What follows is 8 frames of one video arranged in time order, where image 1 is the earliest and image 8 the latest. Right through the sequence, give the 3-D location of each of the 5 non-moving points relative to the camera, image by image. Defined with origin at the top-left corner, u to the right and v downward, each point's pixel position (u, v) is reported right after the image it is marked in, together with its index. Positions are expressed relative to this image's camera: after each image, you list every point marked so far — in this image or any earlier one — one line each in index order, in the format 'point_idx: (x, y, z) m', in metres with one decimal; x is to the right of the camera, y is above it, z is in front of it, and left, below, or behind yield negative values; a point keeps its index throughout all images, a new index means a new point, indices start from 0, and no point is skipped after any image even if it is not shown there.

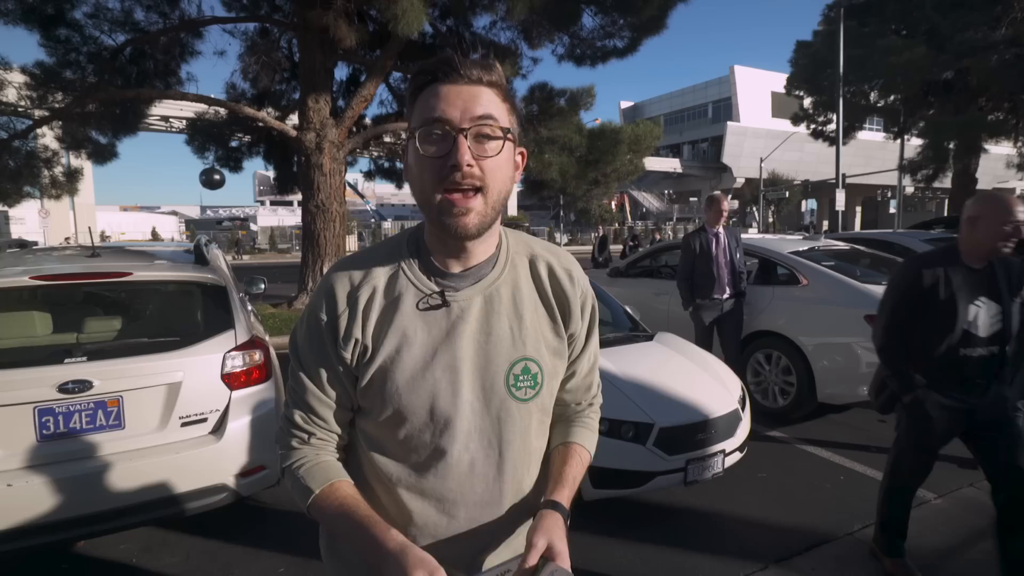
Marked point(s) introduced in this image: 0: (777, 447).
0: (+2.0, -1.2, +5.0) m
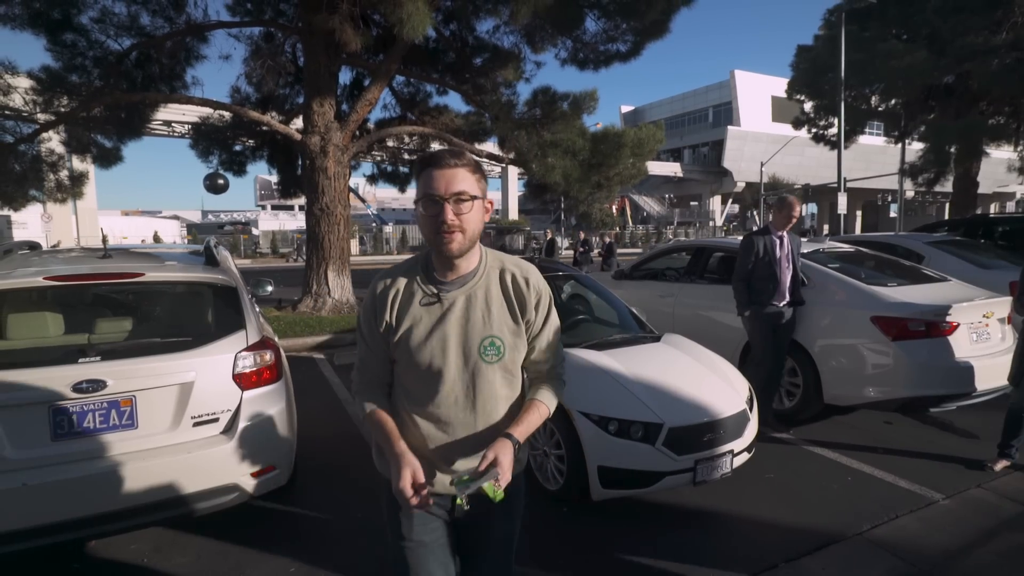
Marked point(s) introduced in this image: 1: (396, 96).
0: (+2.0, -1.2, +5.0) m
1: (-2.6, +4.3, +15.0) m
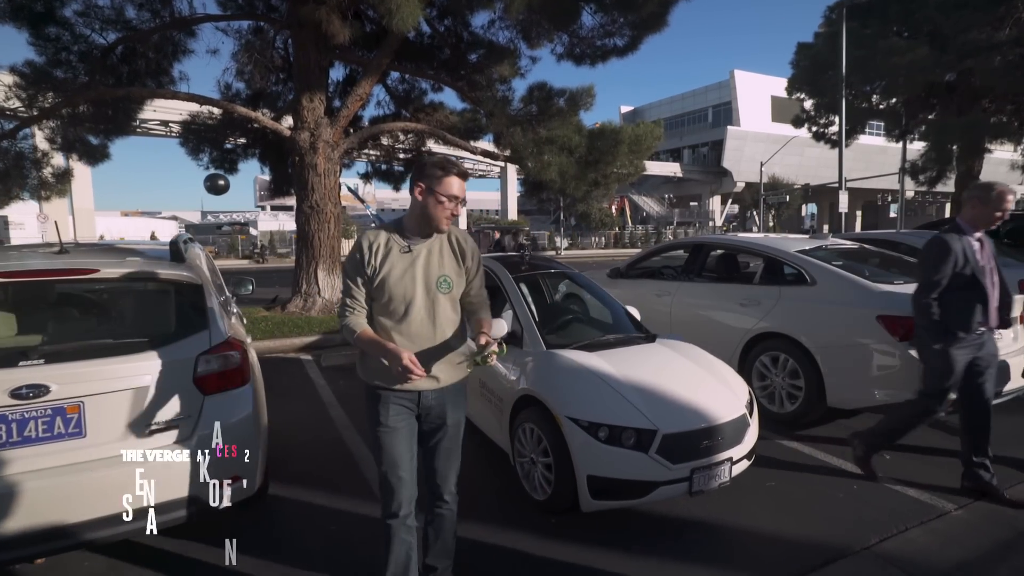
0: (+2.0, -1.2, +4.8) m
1: (-2.7, +4.3, +14.7) m
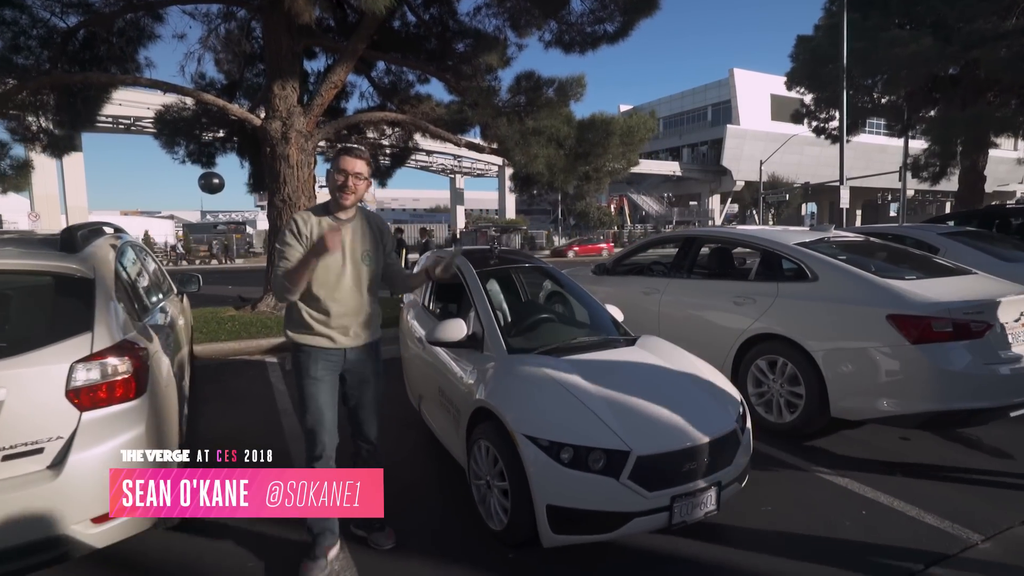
0: (+1.7, -1.2, +4.3) m
1: (-2.9, +4.3, +14.2) m
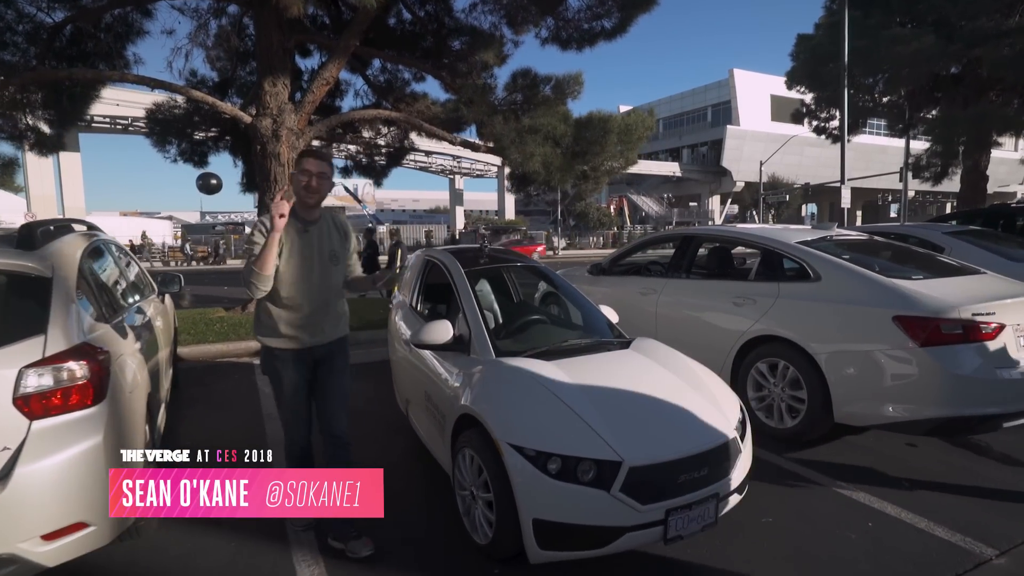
0: (+1.7, -1.2, +4.1) m
1: (-3.0, +4.3, +14.0) m
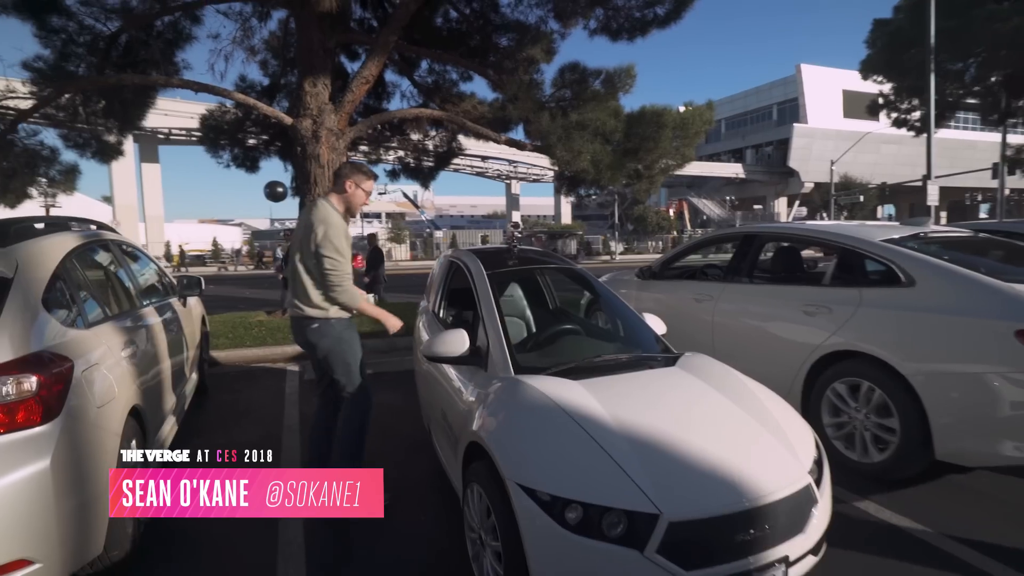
0: (+1.8, -1.2, +3.4) m
1: (-1.9, +4.2, +13.7) m
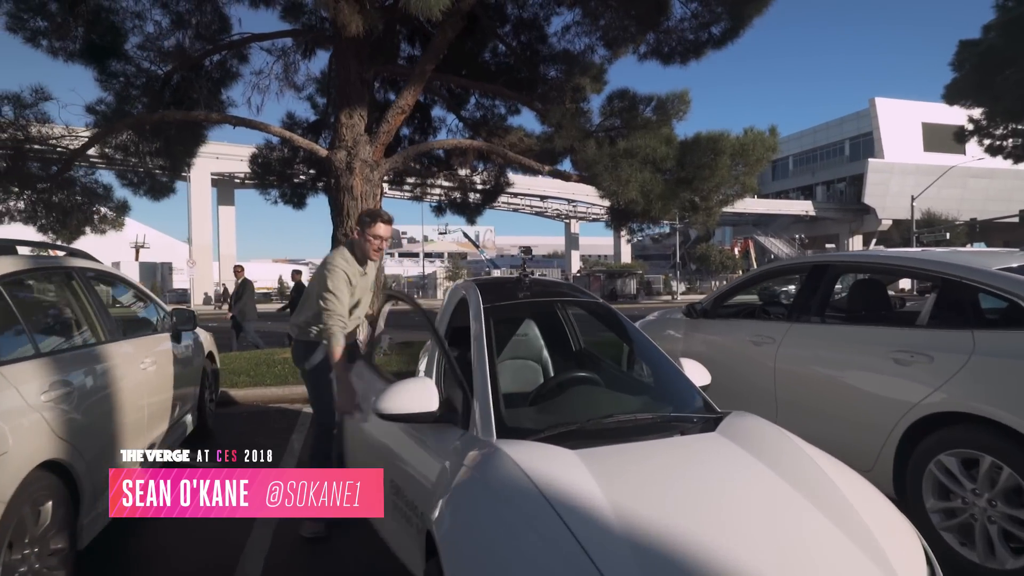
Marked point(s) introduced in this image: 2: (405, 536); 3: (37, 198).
0: (+1.8, -1.4, +2.4) m
1: (-1.0, +3.4, +13.4) m
2: (-0.3, -1.0, +2.5) m
3: (-8.3, +1.6, +11.7) m
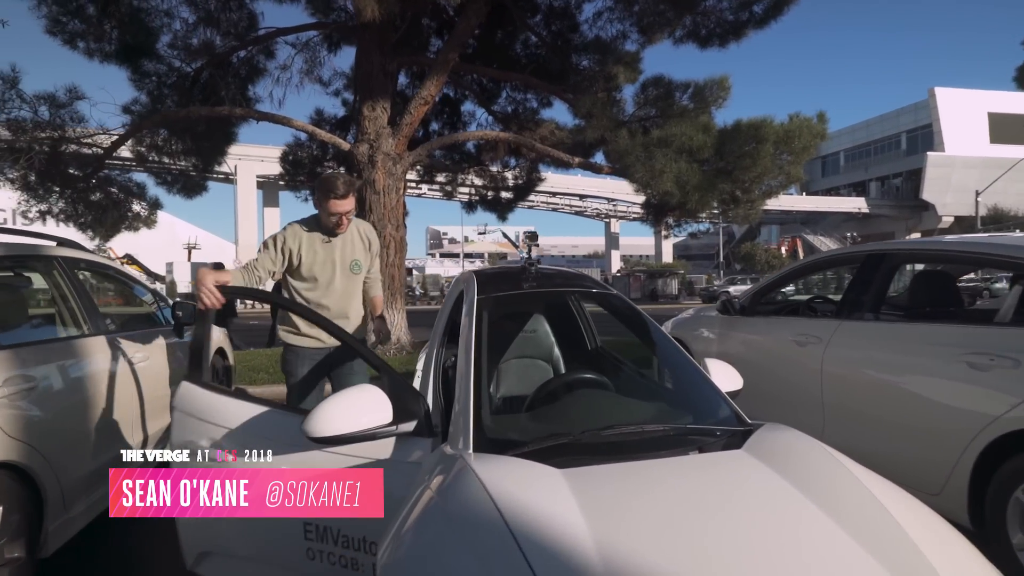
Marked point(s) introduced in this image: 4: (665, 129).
0: (+1.7, -1.3, +1.9) m
1: (-0.3, +3.4, +13.0) m
2: (-0.4, -0.9, +2.1) m
3: (-7.8, +1.6, +11.8) m
4: (+2.2, +2.2, +9.3) m
